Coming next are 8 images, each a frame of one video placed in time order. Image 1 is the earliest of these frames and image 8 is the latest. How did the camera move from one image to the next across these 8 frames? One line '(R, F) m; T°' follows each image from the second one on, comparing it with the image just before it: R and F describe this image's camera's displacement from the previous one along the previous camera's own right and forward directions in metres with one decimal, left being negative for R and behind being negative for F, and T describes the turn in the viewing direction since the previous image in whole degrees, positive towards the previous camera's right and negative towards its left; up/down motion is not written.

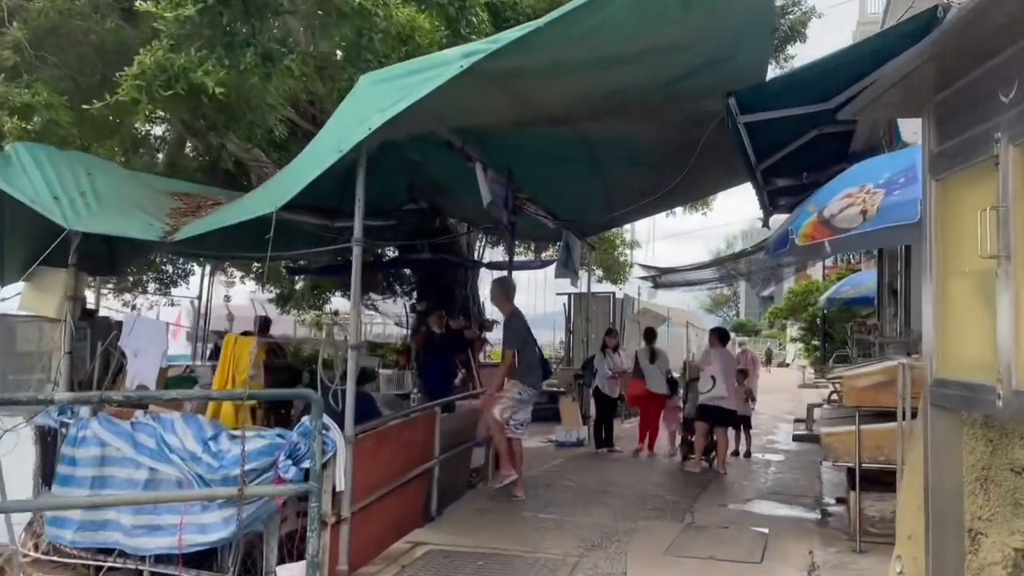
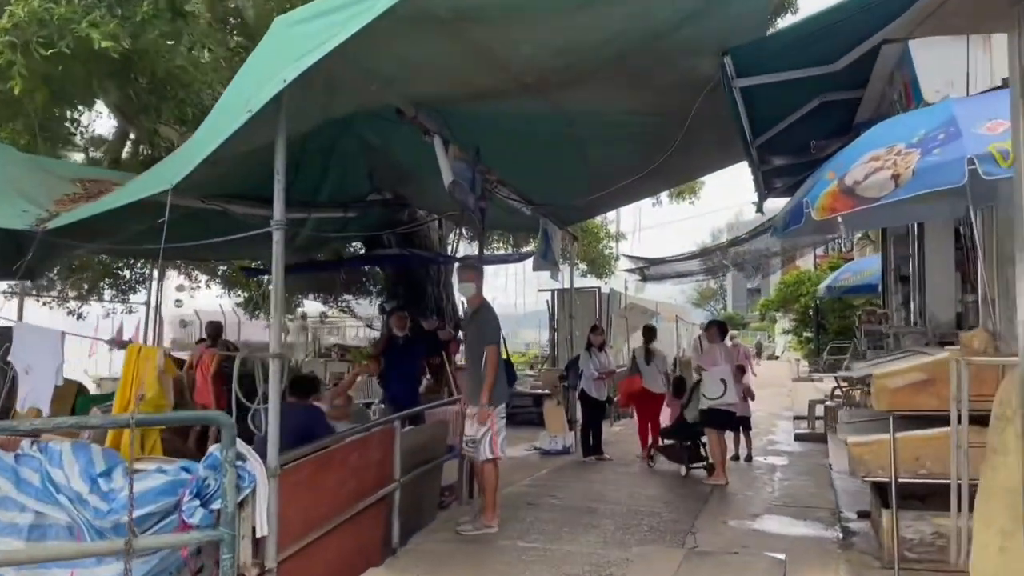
(+0.1, +0.9) m; +1°
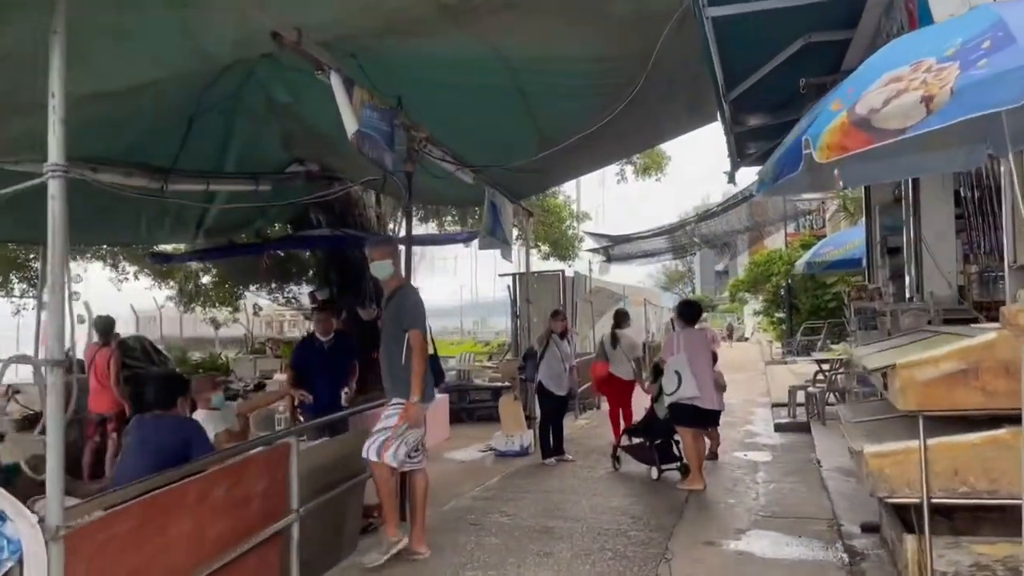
(+0.2, +1.1) m; +2°
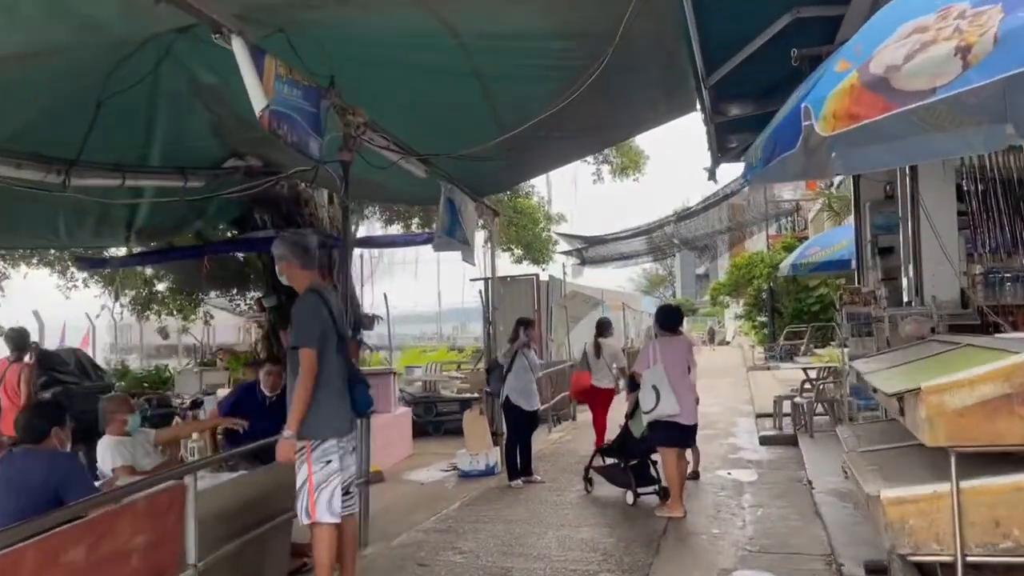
(+0.2, +0.7) m; +1°
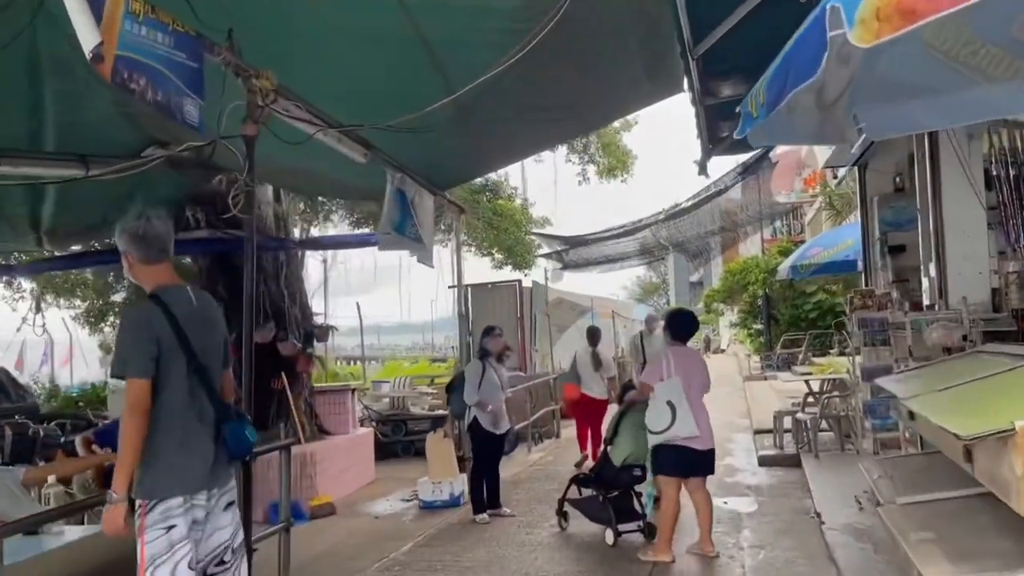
(+0.2, +0.9) m; 0°
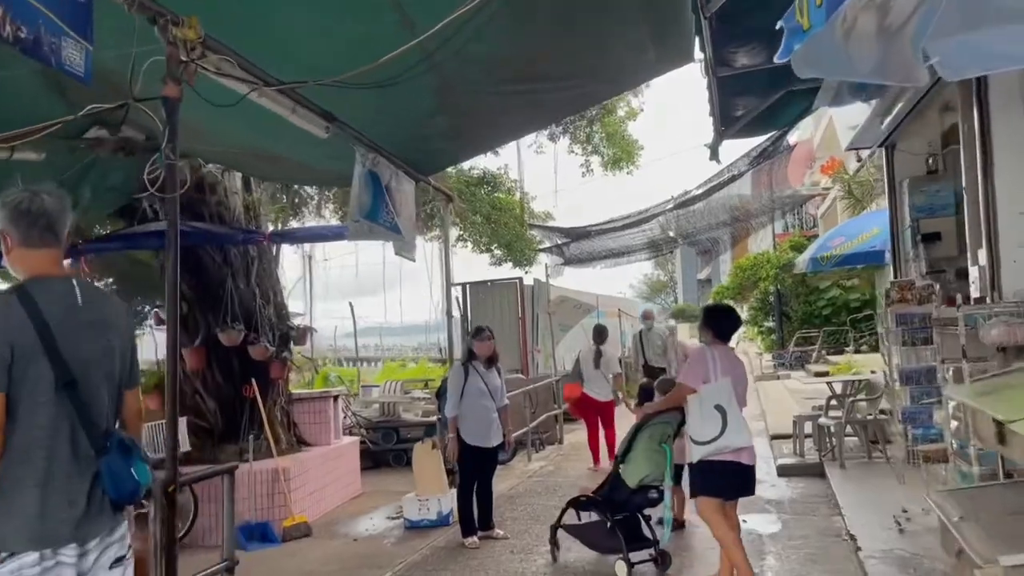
(+0.1, +0.7) m; 0°
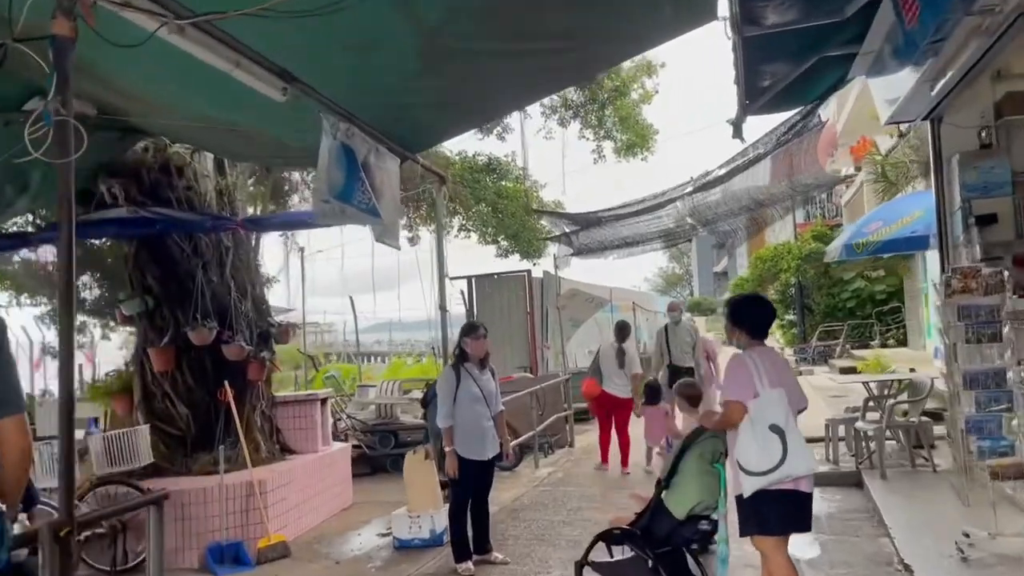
(+0.1, +0.7) m; -1°
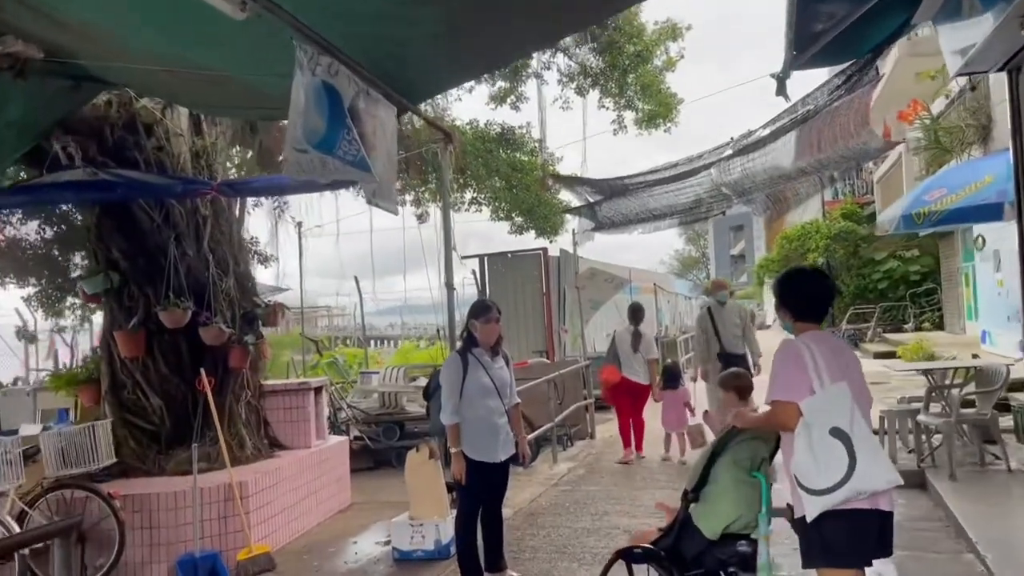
(0.0, +0.8) m; -1°
